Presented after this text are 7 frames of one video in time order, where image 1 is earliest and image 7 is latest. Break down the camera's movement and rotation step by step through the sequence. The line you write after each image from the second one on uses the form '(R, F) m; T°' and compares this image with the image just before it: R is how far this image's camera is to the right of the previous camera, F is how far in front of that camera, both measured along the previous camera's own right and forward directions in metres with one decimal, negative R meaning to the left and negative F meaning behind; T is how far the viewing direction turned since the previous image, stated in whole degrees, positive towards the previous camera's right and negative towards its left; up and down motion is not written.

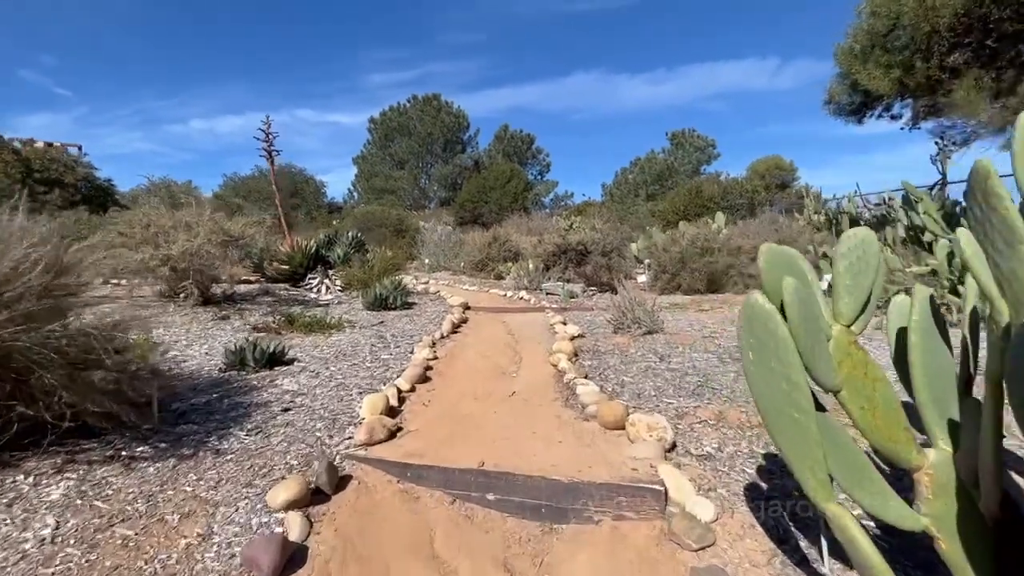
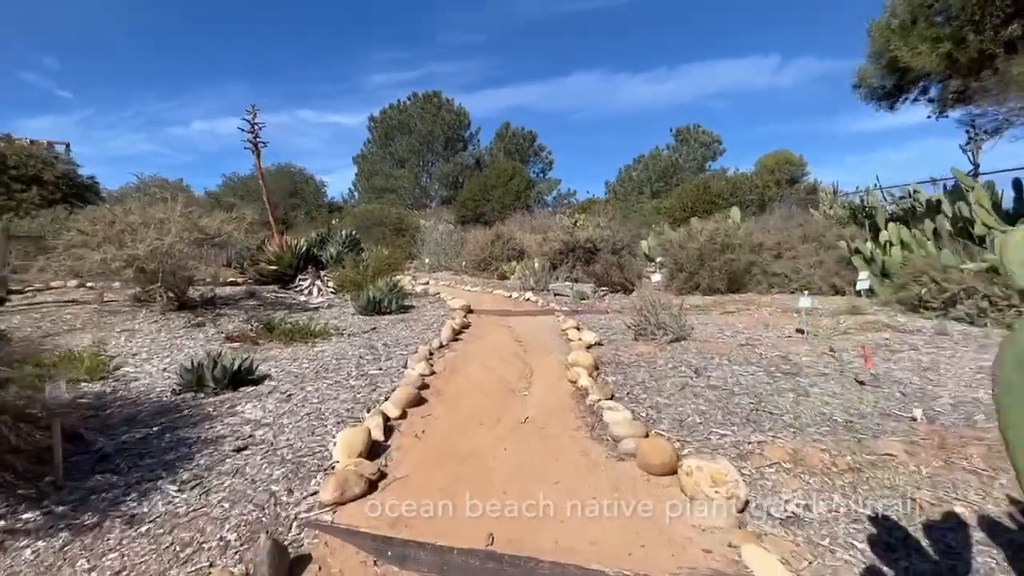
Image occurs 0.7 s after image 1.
(-0.1, +0.8) m; 0°
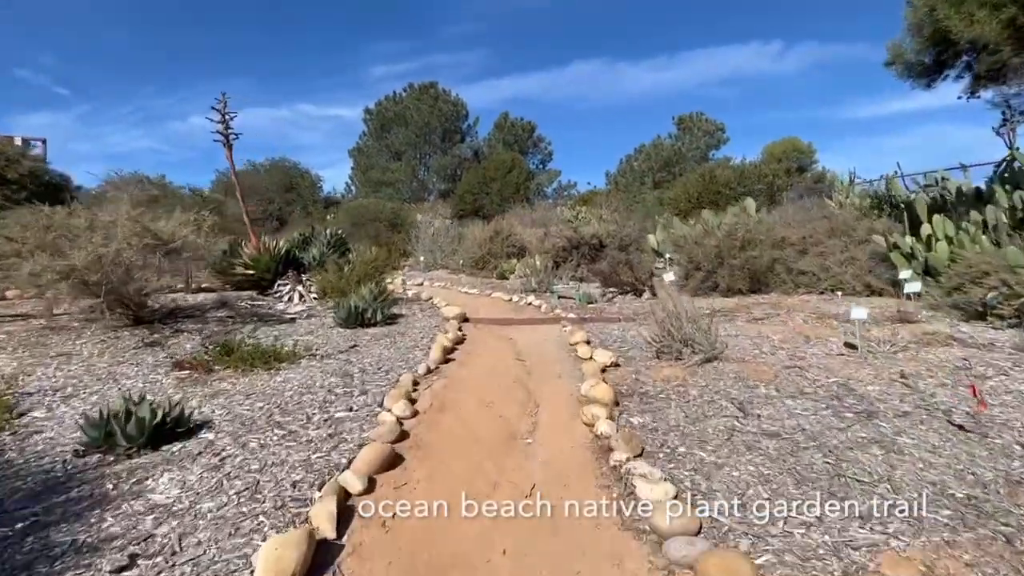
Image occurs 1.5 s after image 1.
(0.0, +1.0) m; 0°
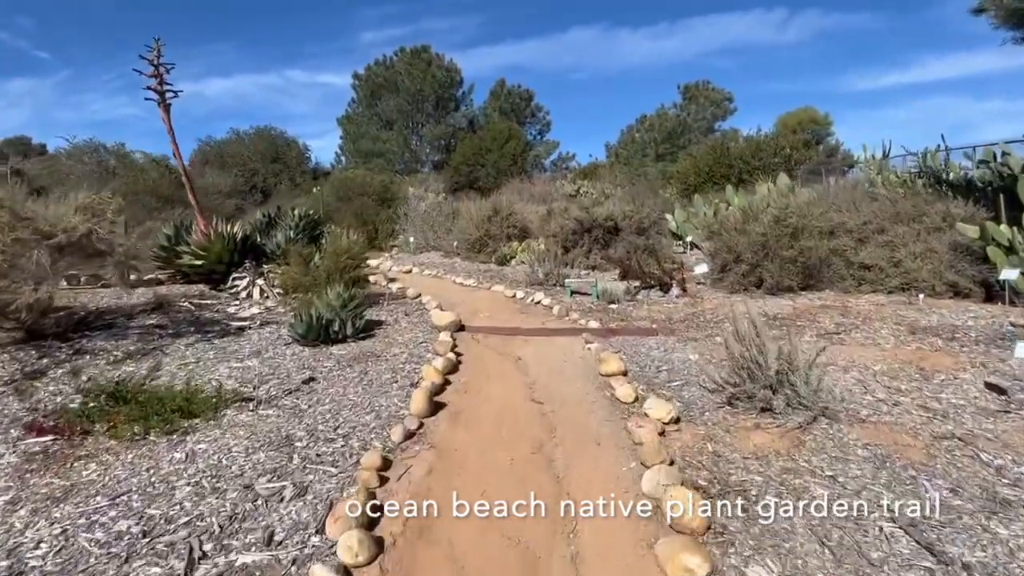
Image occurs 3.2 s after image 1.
(-0.2, +1.7) m; +1°
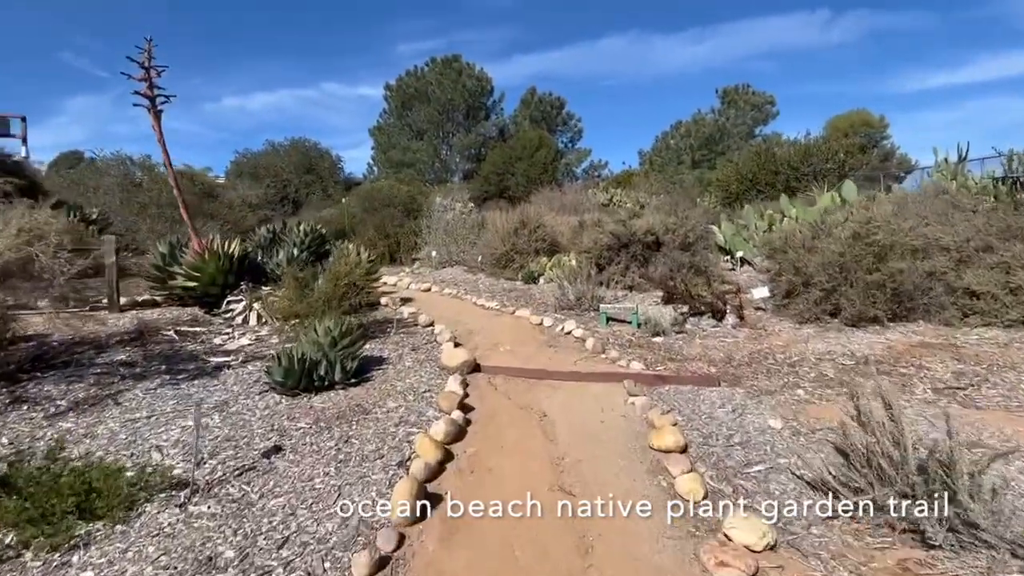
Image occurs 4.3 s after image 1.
(+0.1, +1.1) m; -4°
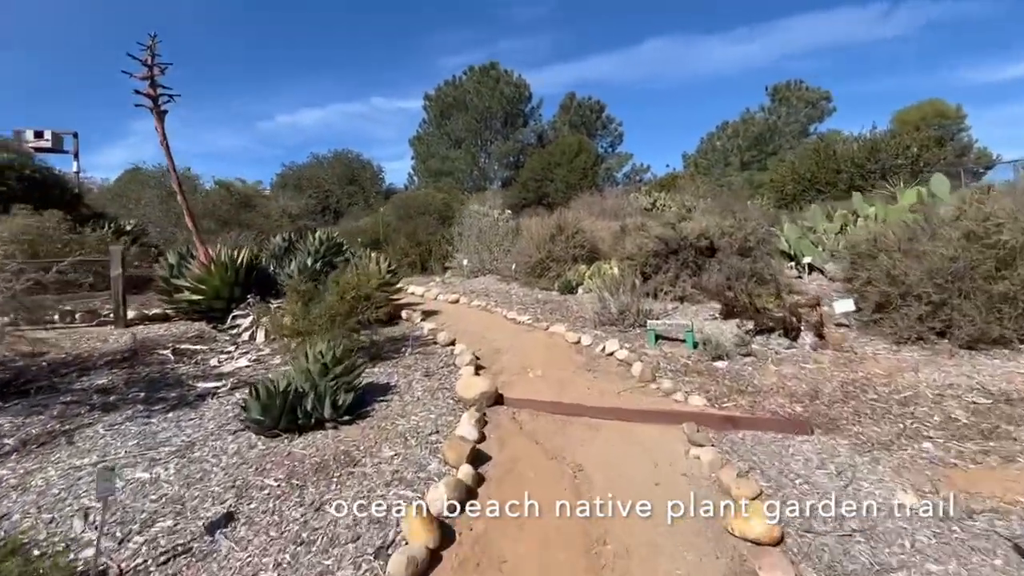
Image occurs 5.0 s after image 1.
(+0.1, +0.9) m; -5°
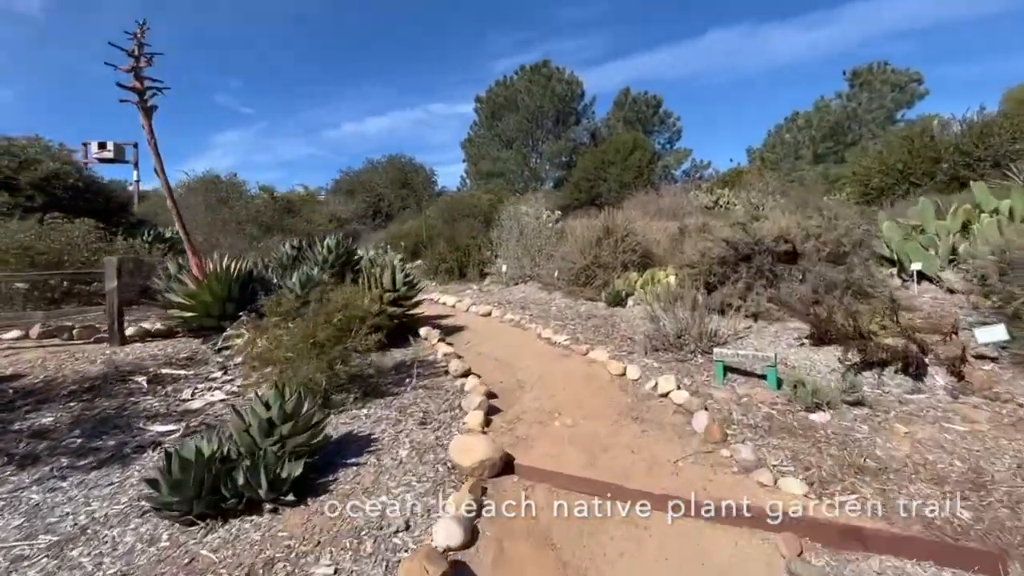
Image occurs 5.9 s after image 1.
(+0.3, +1.2) m; -6°
